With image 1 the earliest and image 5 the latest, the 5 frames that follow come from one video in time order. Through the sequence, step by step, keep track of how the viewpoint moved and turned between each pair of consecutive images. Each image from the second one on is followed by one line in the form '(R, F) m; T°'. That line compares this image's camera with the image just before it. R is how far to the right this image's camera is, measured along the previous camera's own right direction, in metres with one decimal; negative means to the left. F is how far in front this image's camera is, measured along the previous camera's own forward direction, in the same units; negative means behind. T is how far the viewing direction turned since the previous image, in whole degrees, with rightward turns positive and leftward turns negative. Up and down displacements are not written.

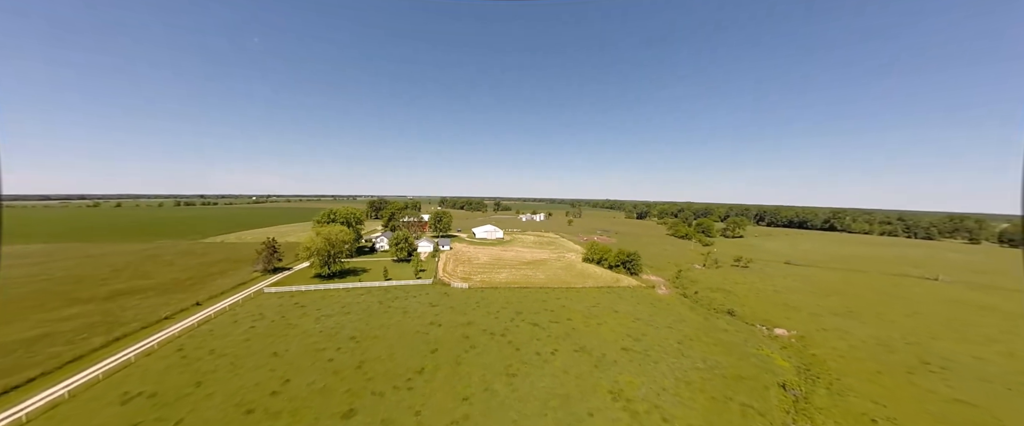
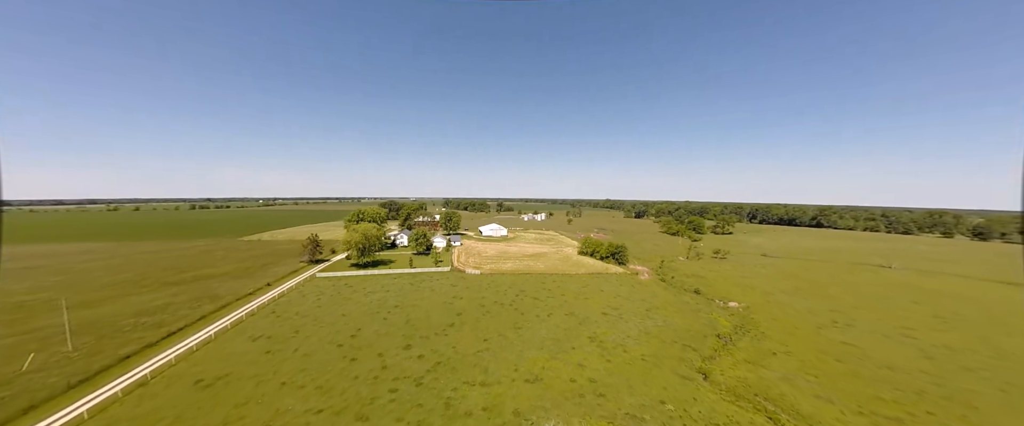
(-0.3, -7.2) m; 0°
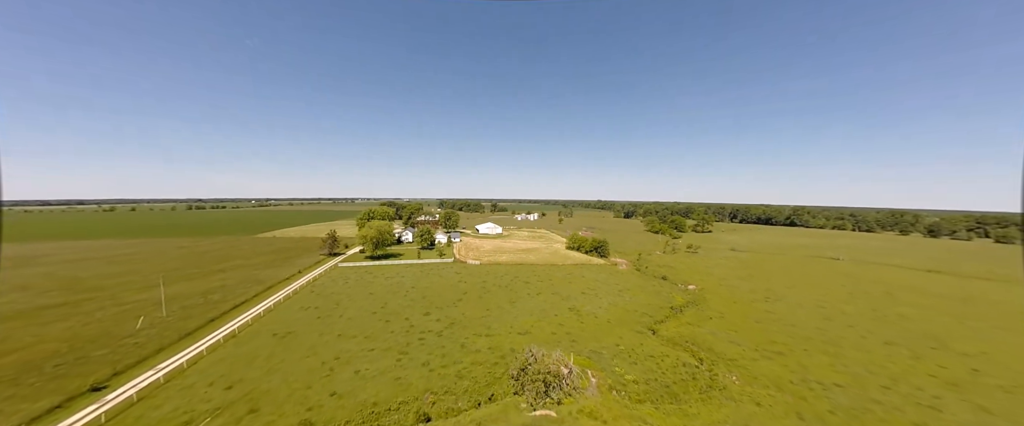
(-0.2, -6.7) m; +1°
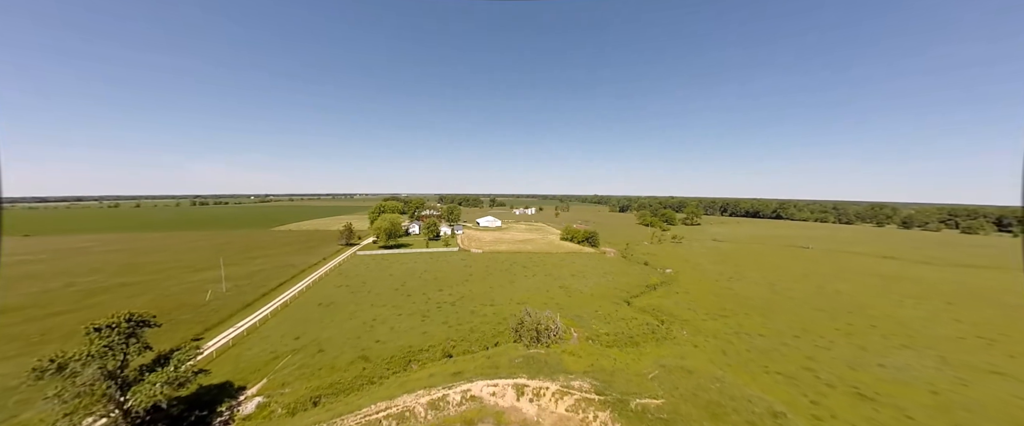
(-0.1, -5.7) m; 0°
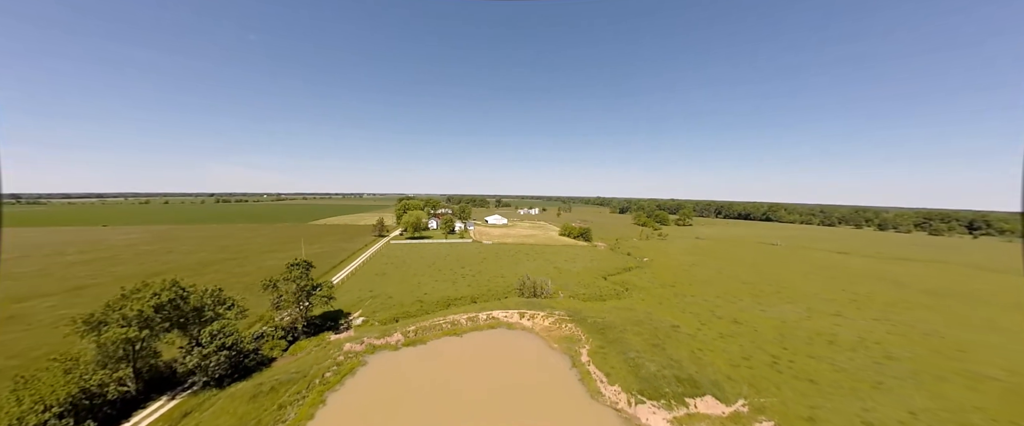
(-0.2, -10.9) m; -1°
